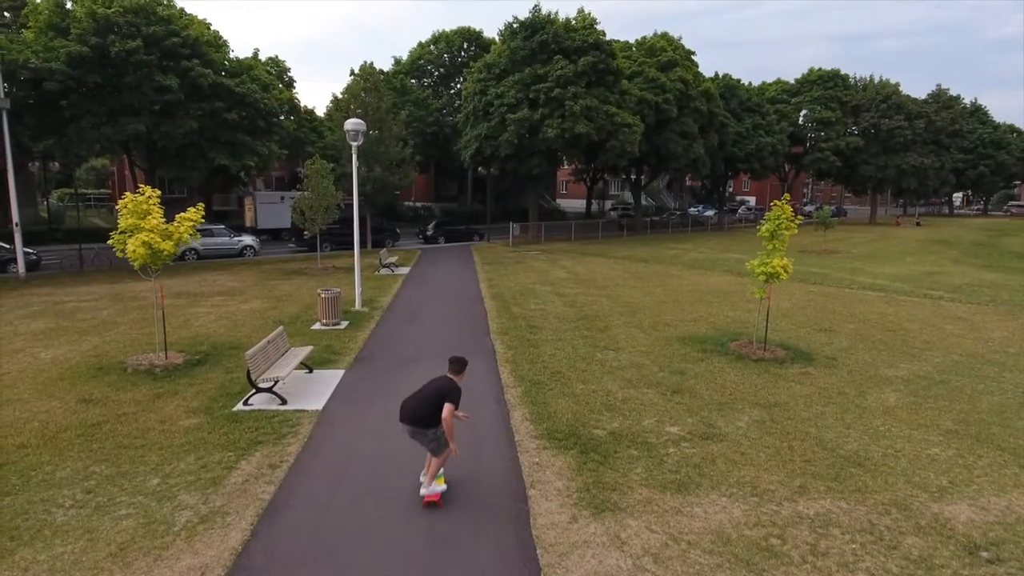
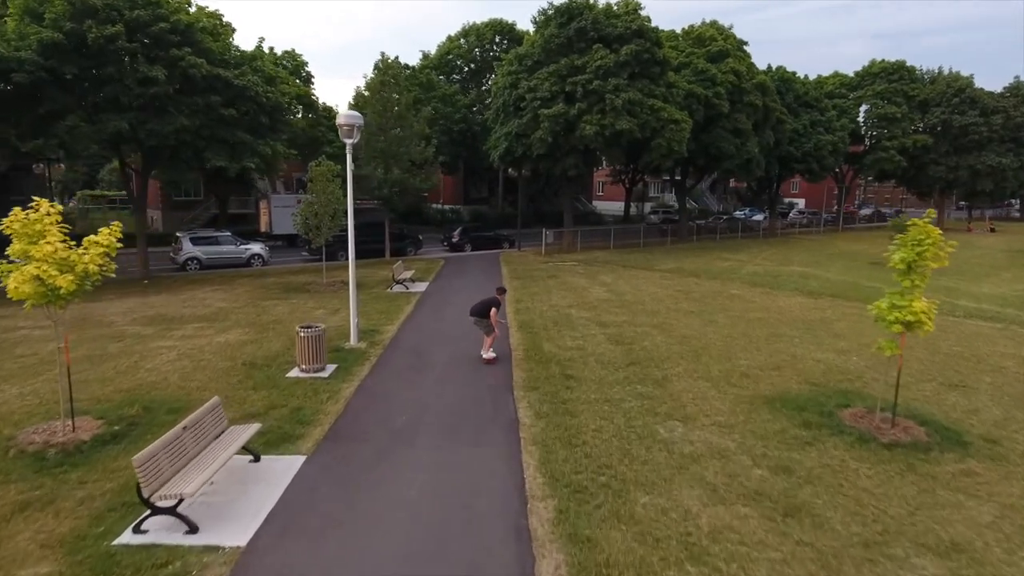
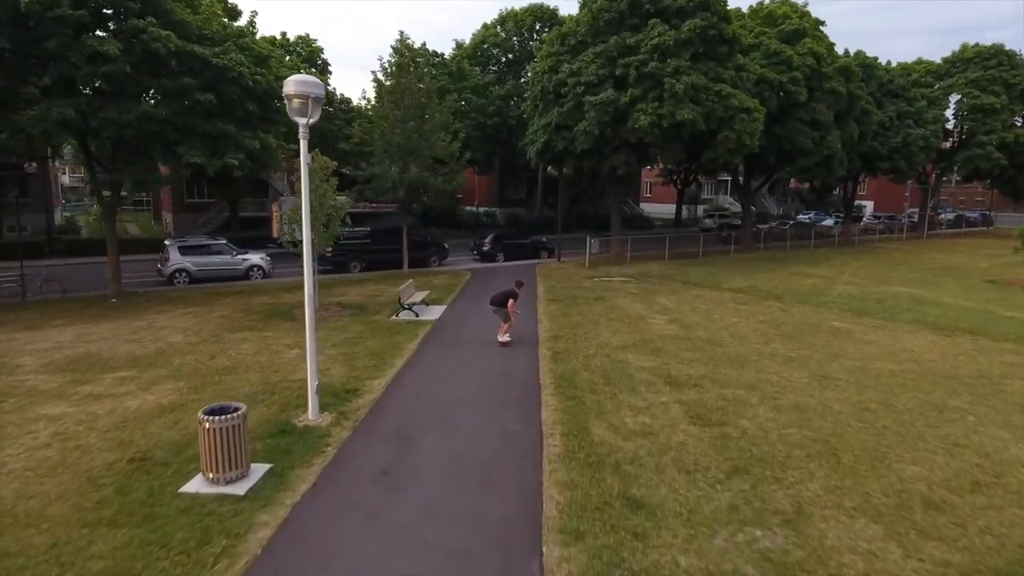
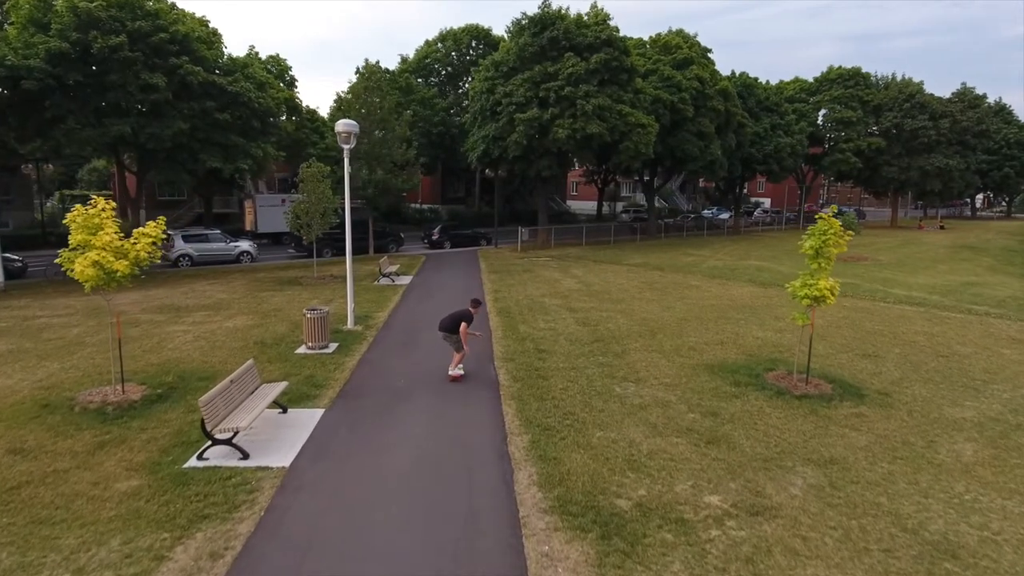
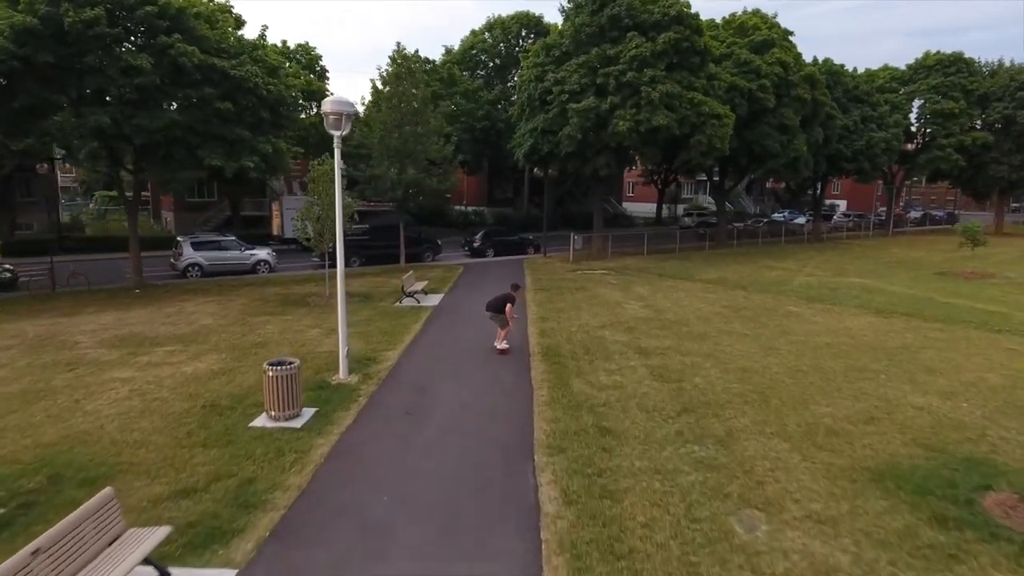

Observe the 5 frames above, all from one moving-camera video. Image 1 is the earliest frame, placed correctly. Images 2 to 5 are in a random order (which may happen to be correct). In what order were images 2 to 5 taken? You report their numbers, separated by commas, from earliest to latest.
4, 2, 5, 3
